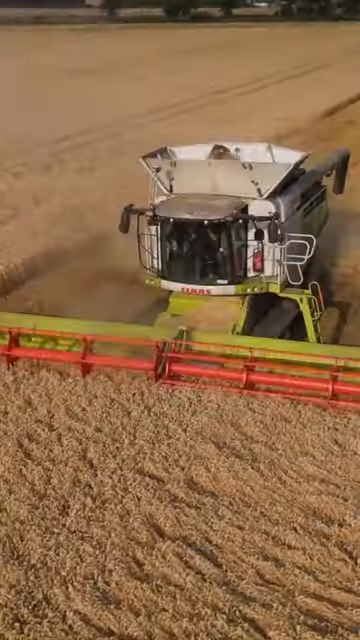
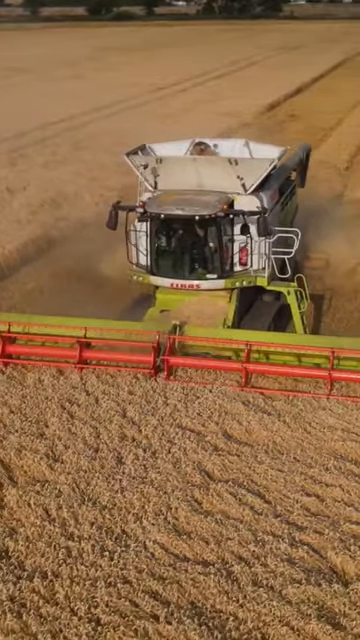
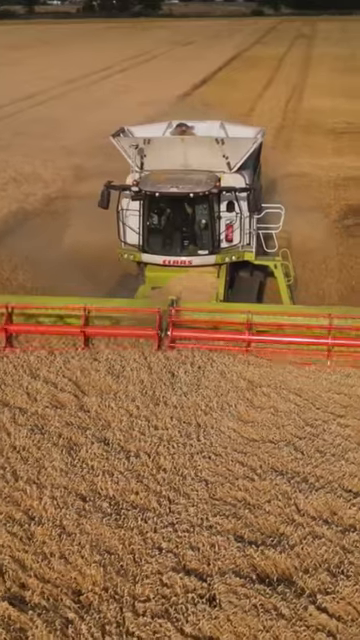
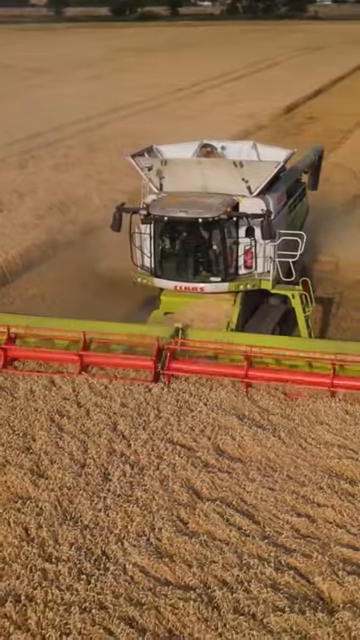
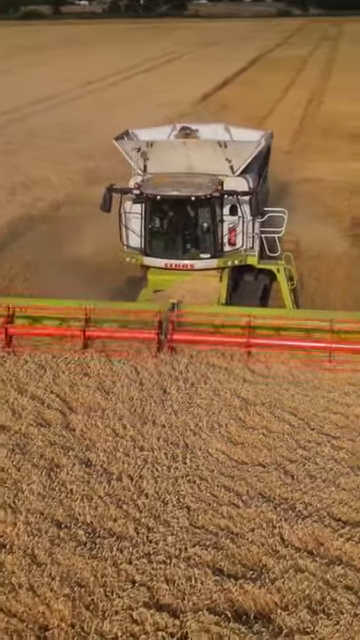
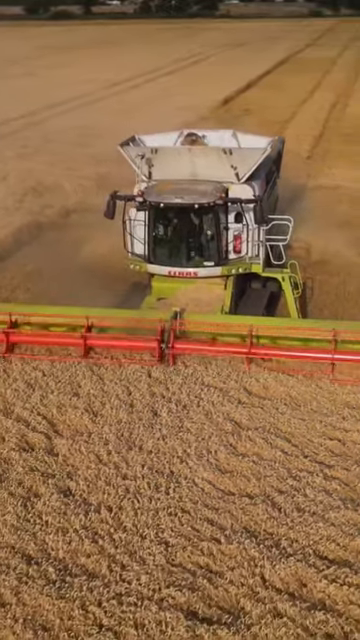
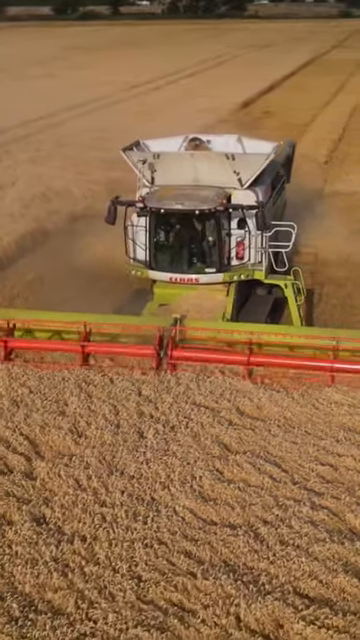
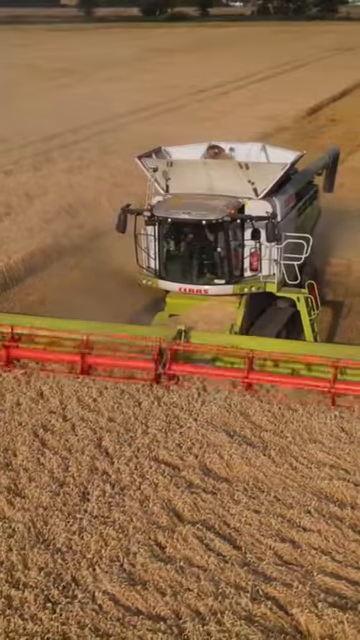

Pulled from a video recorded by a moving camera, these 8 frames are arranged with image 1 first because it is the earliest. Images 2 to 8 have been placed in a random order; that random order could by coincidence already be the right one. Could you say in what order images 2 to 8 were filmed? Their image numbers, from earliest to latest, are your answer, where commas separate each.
8, 4, 2, 7, 6, 5, 3
